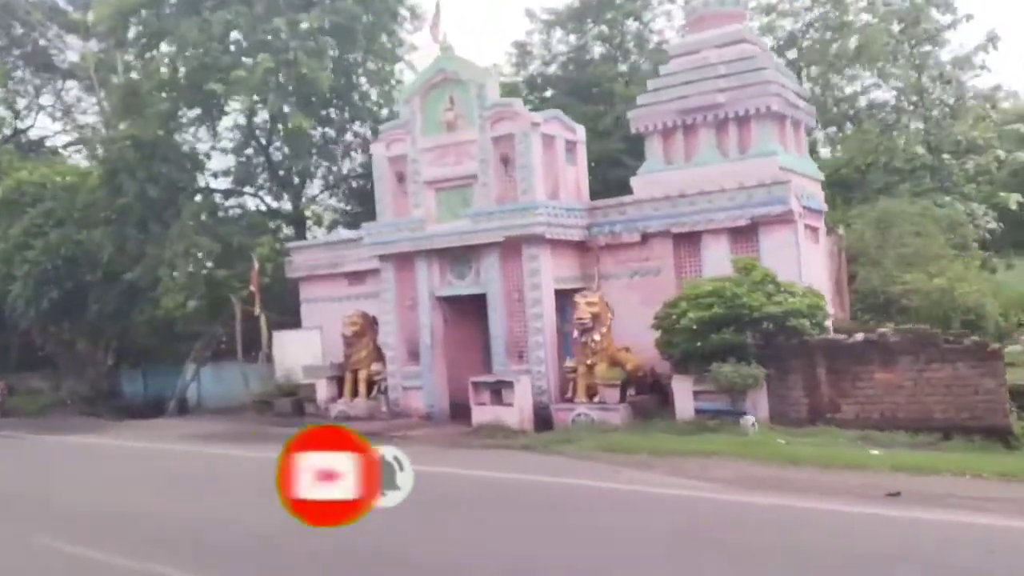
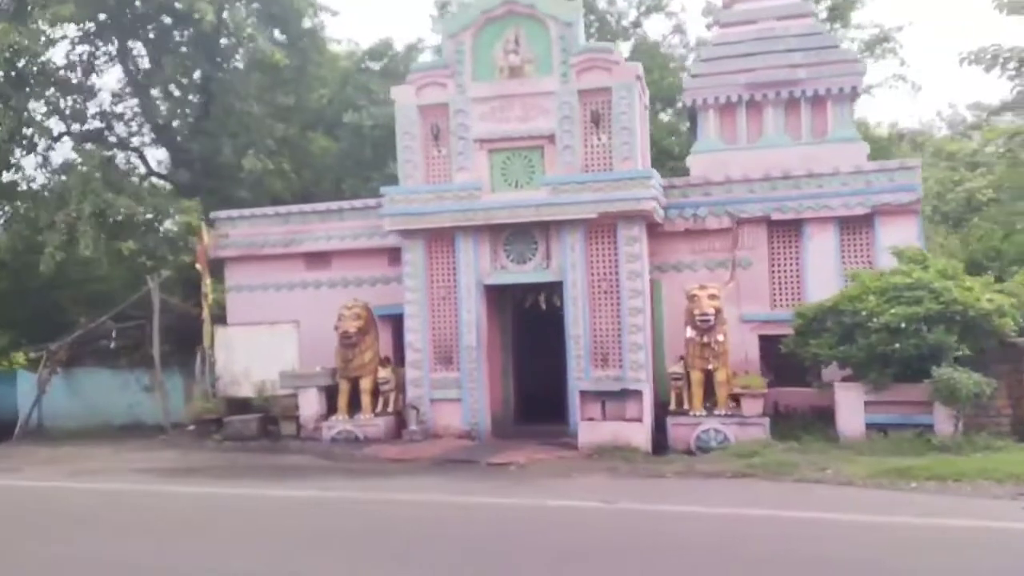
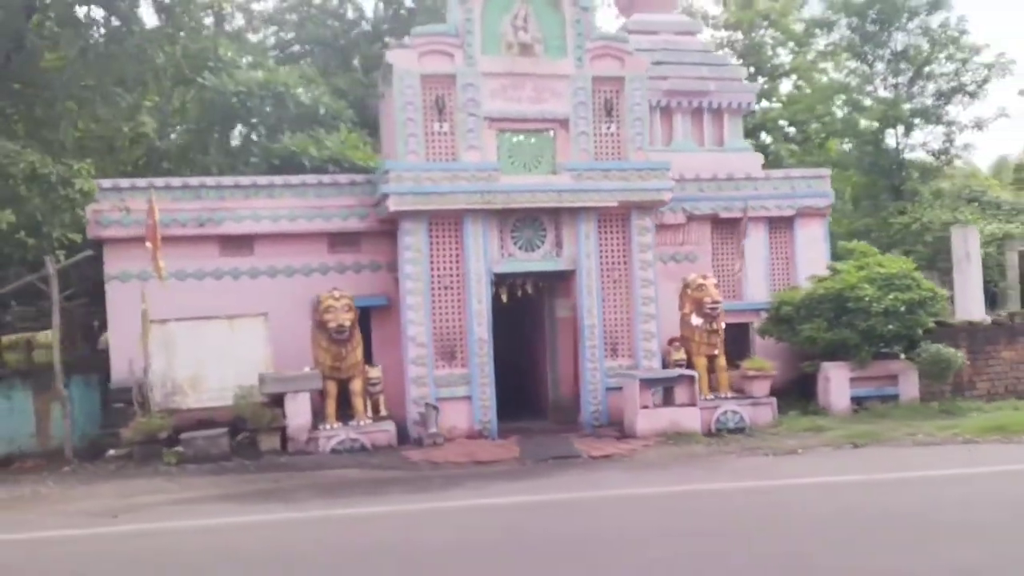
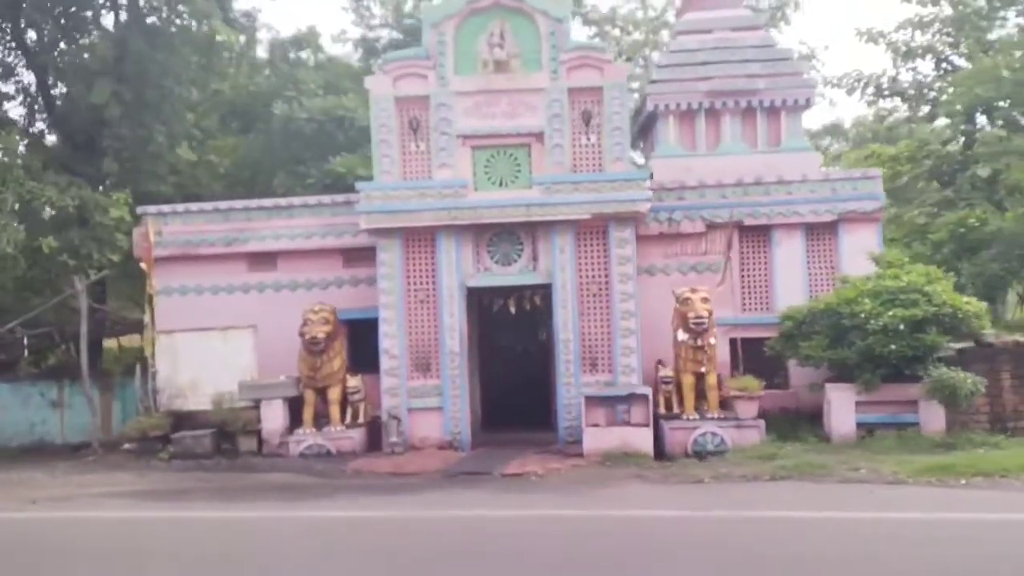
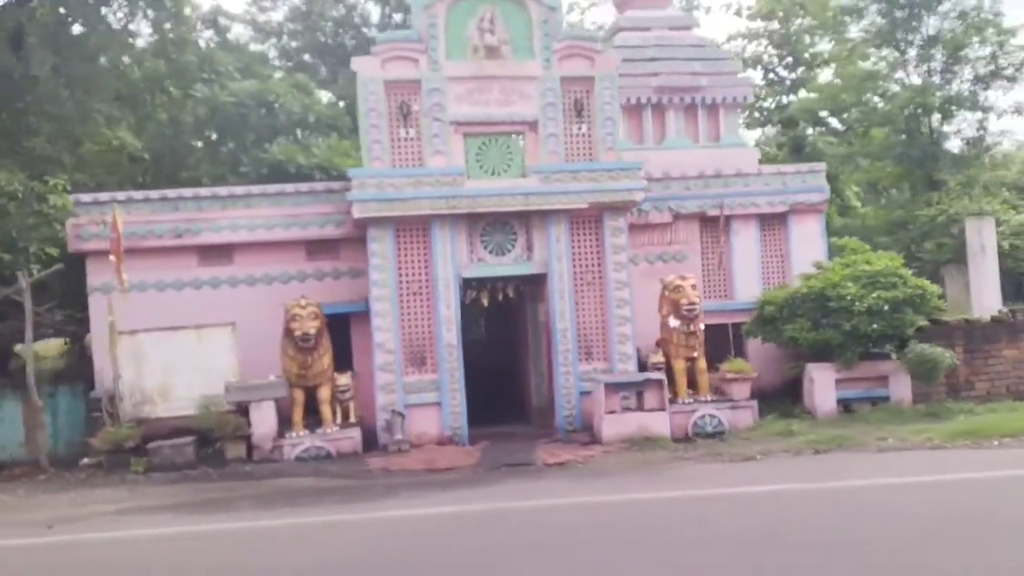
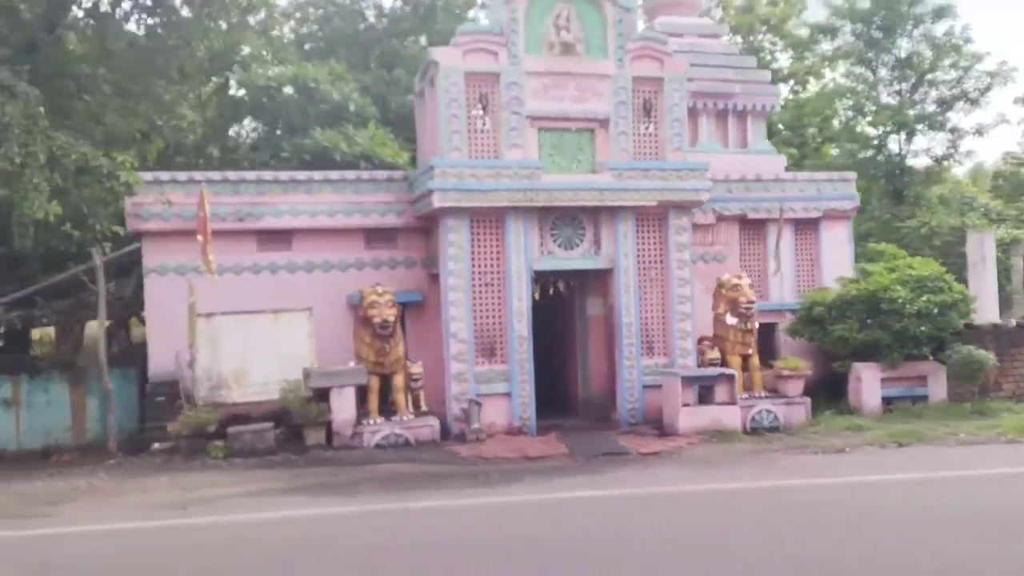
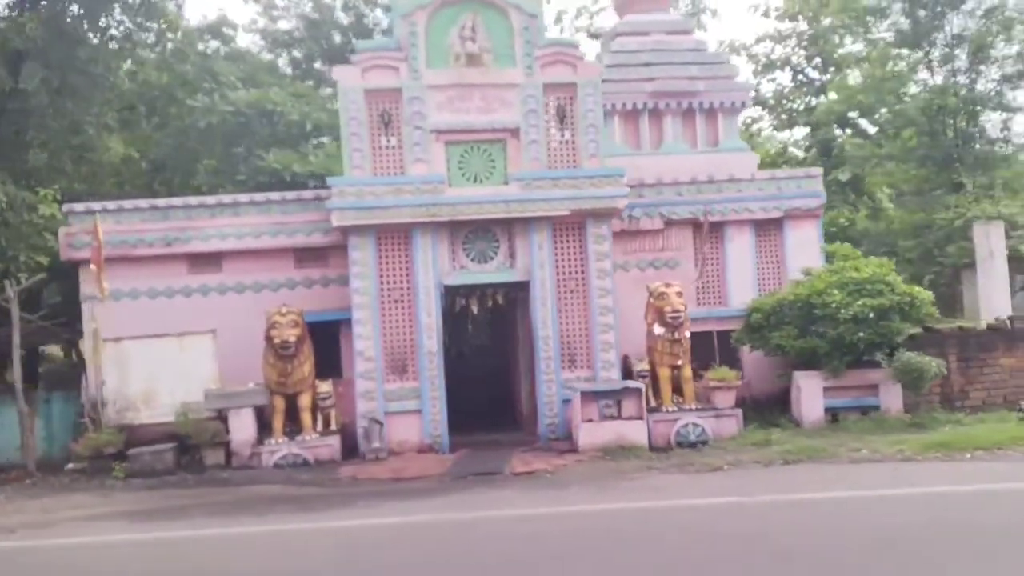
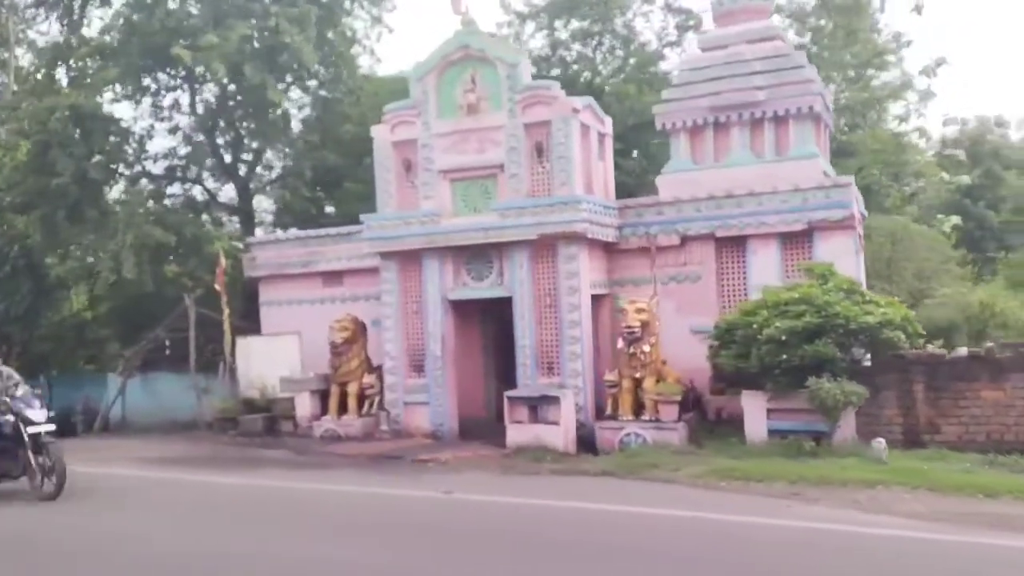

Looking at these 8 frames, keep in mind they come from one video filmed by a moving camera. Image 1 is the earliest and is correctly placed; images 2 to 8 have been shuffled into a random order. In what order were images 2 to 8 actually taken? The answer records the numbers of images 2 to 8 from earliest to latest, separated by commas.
8, 2, 4, 7, 5, 3, 6
